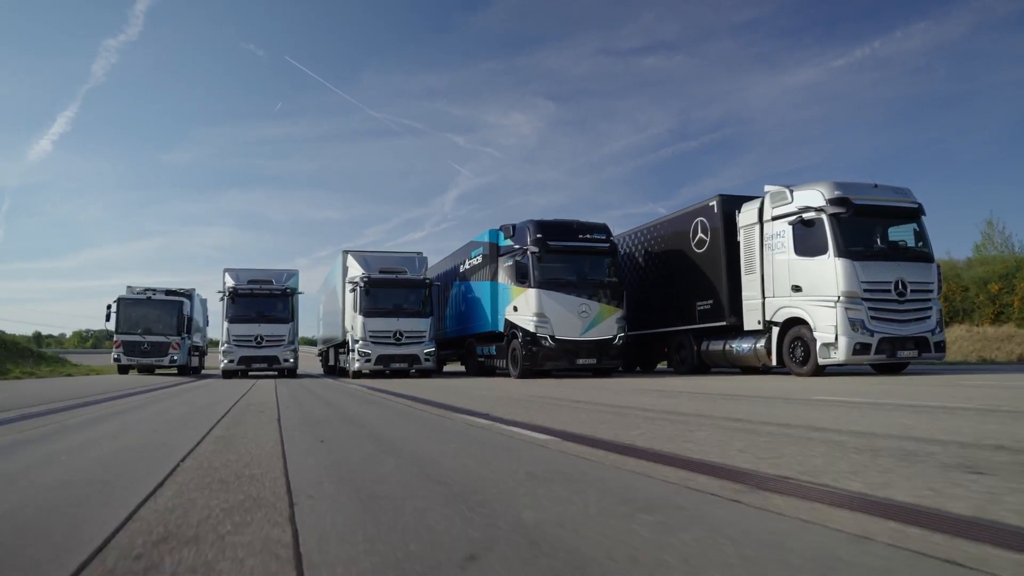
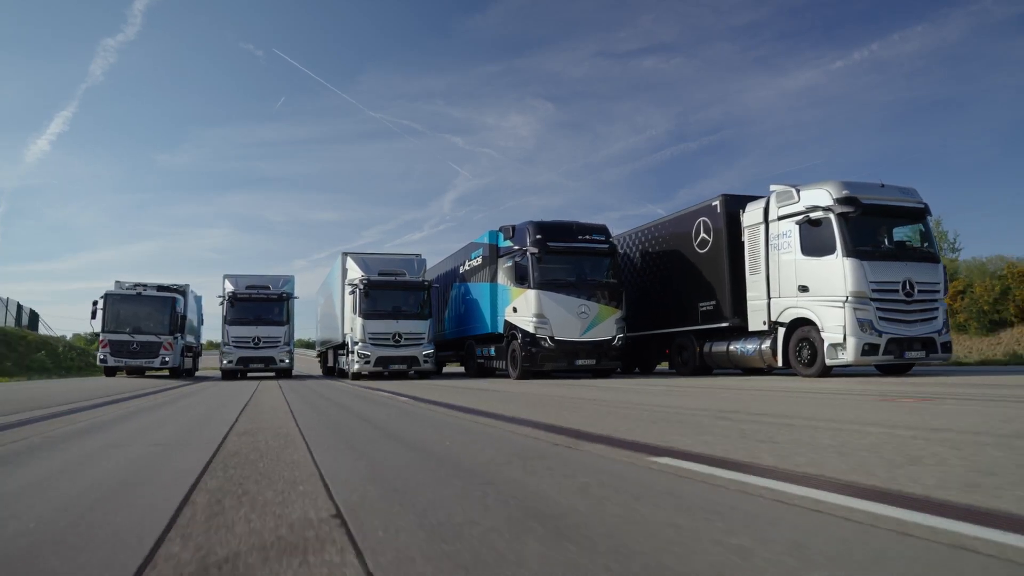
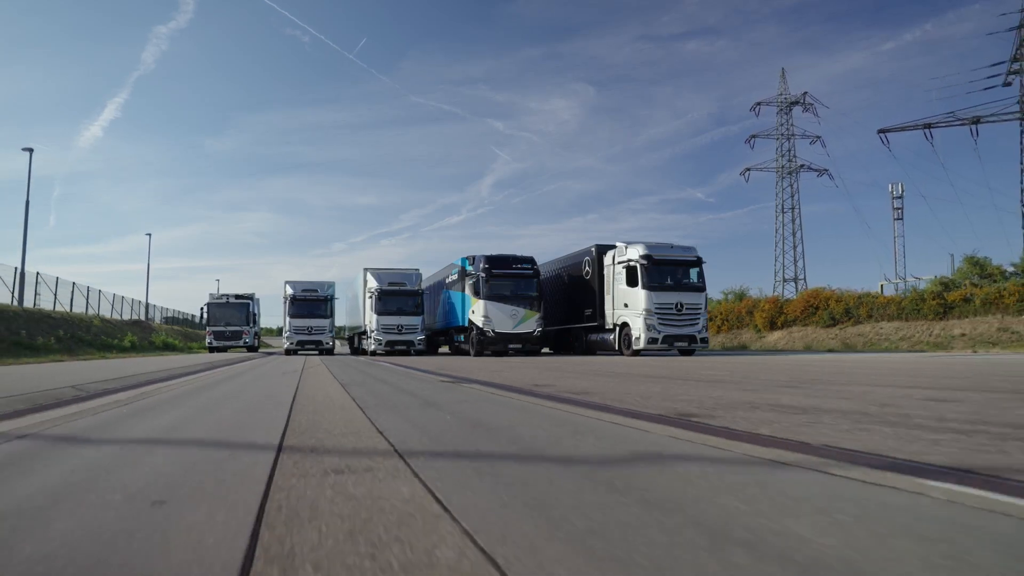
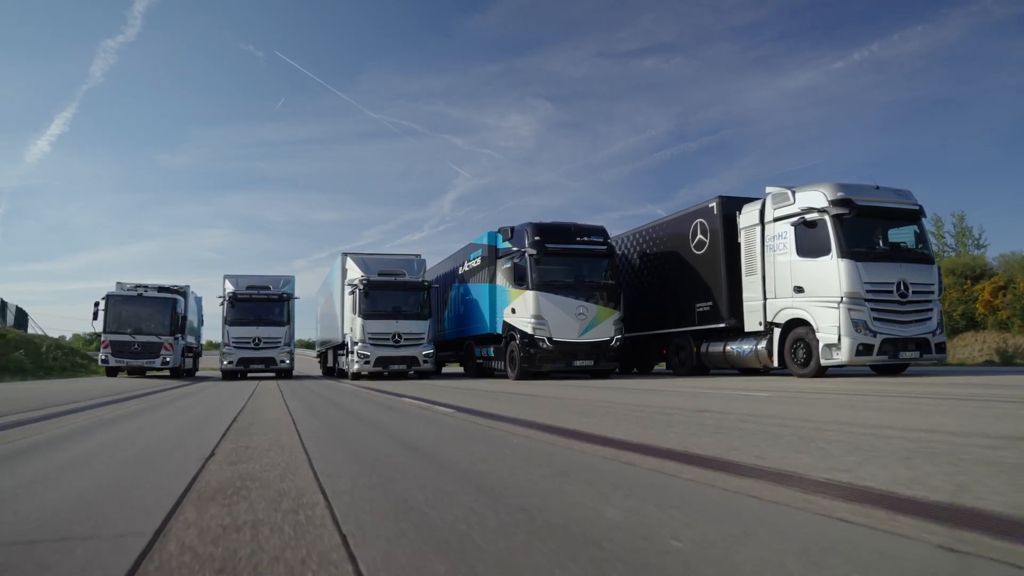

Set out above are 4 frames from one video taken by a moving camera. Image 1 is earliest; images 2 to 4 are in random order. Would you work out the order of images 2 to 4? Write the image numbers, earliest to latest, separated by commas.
4, 2, 3
